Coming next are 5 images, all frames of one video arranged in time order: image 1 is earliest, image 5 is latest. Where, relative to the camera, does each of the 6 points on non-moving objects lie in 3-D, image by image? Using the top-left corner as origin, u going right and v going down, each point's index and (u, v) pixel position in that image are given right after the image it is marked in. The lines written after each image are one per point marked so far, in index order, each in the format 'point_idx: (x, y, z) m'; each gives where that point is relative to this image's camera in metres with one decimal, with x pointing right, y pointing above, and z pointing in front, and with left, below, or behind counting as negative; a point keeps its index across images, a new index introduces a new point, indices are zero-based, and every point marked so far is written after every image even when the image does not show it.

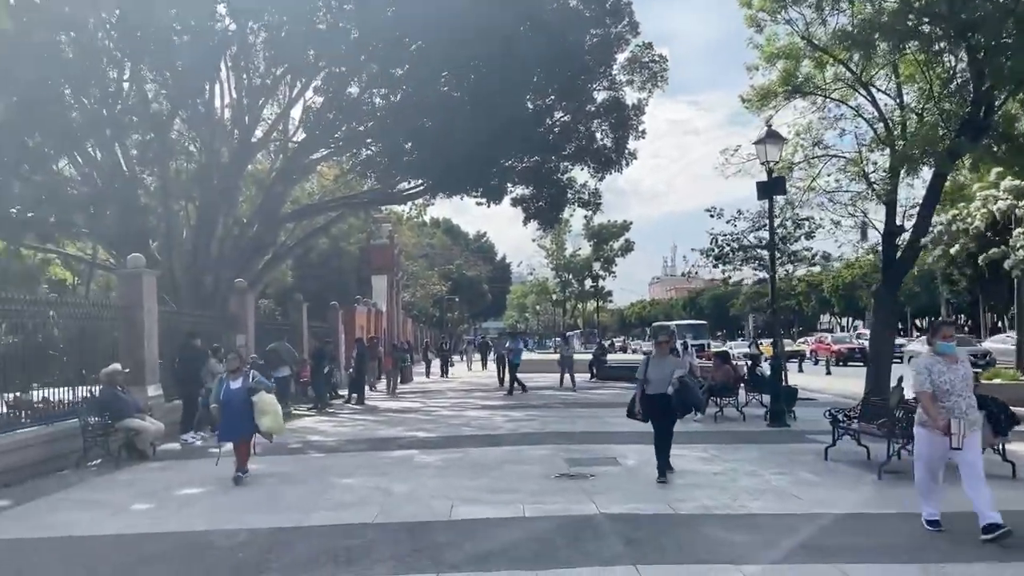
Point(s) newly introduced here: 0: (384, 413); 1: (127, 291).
0: (-2.7, -2.7, +18.3) m
1: (-6.6, 0.0, +14.9) m
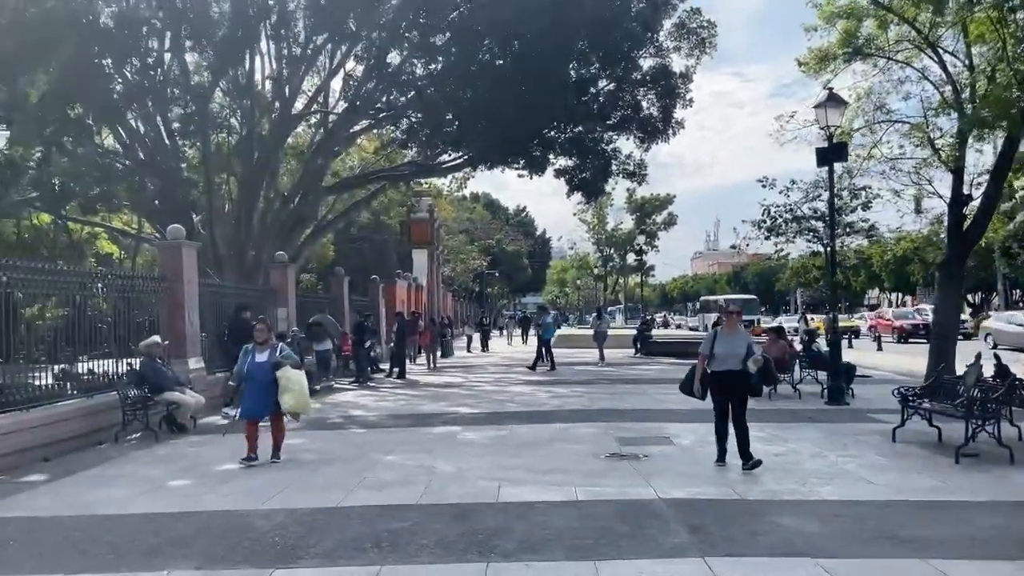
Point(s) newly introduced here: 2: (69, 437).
0: (-1.8, -2.1, +17.9) m
1: (-5.9, +0.4, +14.7) m
2: (-5.6, -1.9, +10.9) m
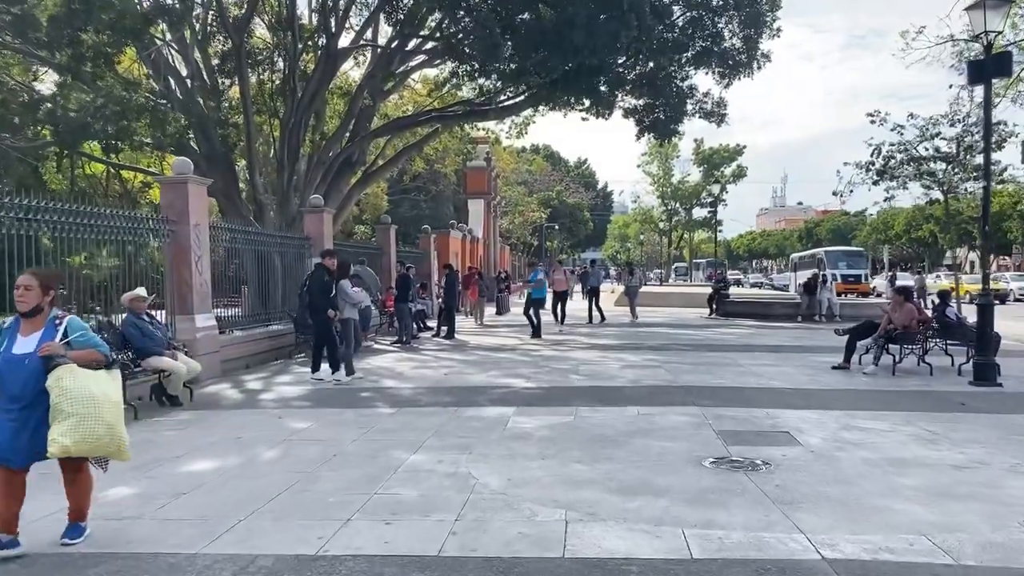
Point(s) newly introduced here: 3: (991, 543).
0: (-0.6, -1.2, +15.6) m
1: (-4.9, +1.3, +12.4) m
2: (-4.9, -1.3, +8.8) m
3: (+2.6, -1.4, +4.7) m
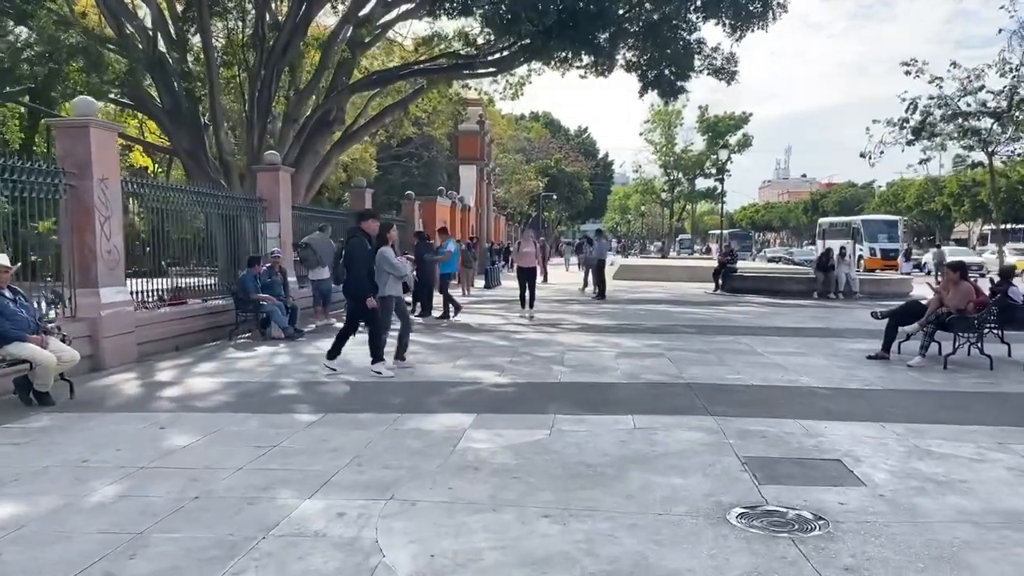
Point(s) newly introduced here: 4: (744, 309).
0: (-1.0, -0.7, +13.4) m
1: (-5.2, +1.6, +10.2) m
2: (-5.3, -1.0, +6.7) m
3: (+2.2, -1.3, +2.6) m
4: (+5.1, -0.4, +18.7) m
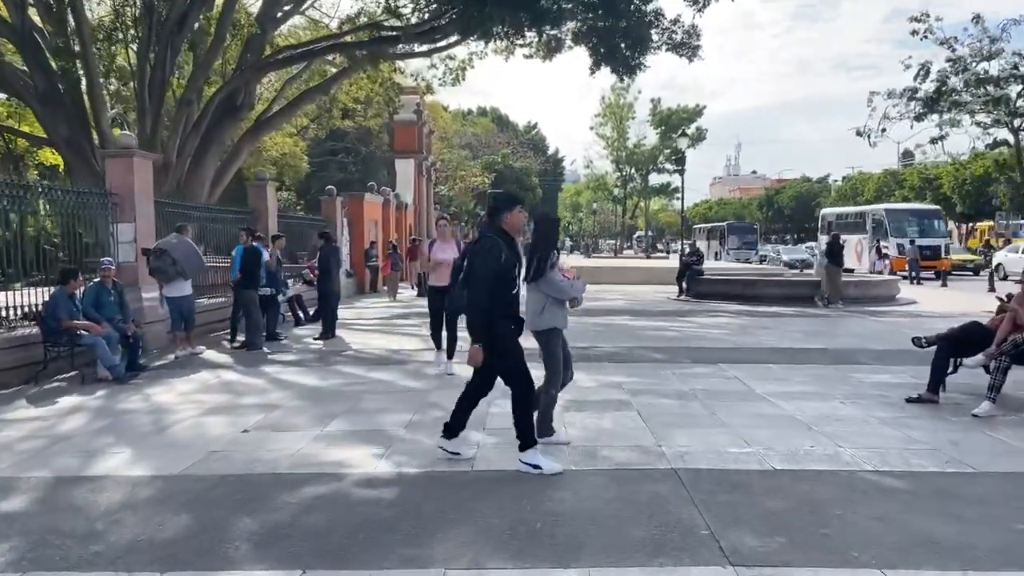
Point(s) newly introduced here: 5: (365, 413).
0: (-2.0, -0.9, +10.1) m
1: (-6.1, +1.4, +6.7) m
2: (-5.9, -1.3, +3.1) m
3: (+1.8, -1.5, -0.6) m
4: (+3.8, -0.6, +15.7) m
5: (-1.2, -1.1, +7.3) m
